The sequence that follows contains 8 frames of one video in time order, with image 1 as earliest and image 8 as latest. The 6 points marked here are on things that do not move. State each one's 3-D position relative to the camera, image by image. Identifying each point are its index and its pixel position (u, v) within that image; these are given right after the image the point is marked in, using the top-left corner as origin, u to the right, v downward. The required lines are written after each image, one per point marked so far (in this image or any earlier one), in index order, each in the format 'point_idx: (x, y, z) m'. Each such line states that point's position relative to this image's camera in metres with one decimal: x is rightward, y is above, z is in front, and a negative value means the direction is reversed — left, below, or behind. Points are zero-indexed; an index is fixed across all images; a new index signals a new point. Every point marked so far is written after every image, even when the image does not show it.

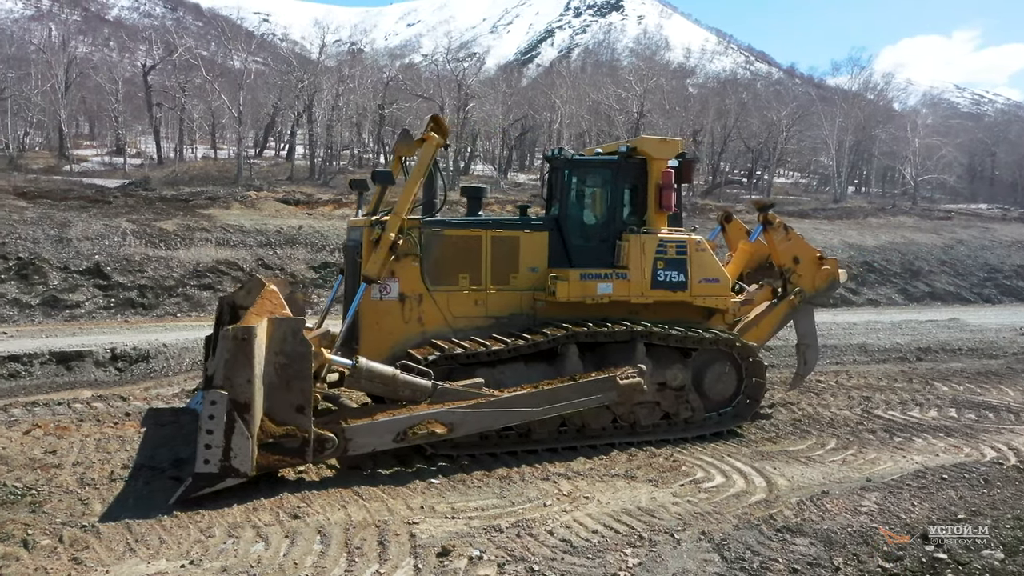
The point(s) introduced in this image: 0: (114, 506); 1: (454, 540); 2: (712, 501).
0: (-2.4, -1.3, +5.0) m
1: (-0.3, -1.4, +4.6) m
2: (+1.3, -1.4, +5.5) m
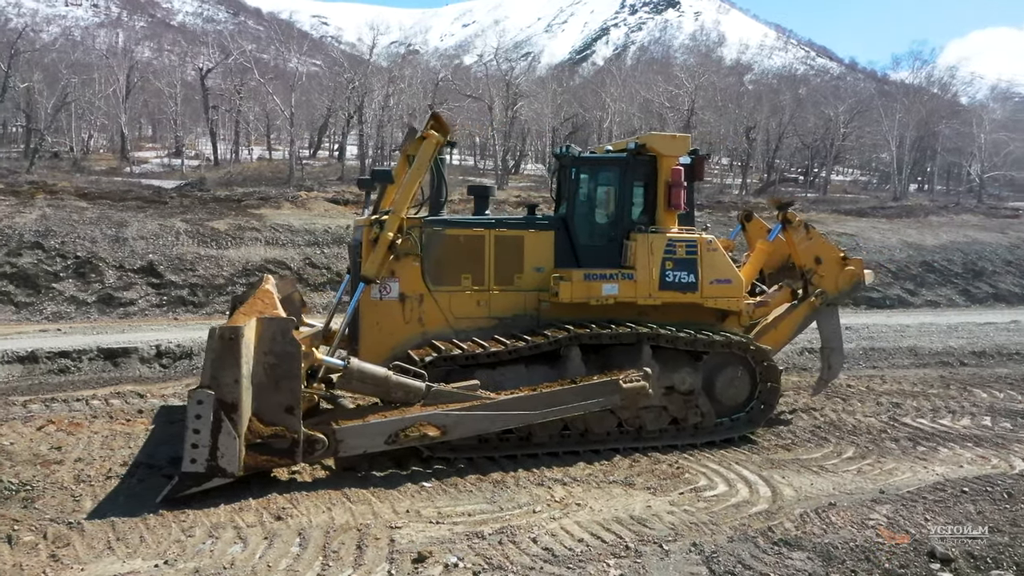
0: (-2.5, -1.3, +5.0) m
1: (-0.4, -1.4, +4.6) m
2: (+1.3, -1.4, +5.3) m
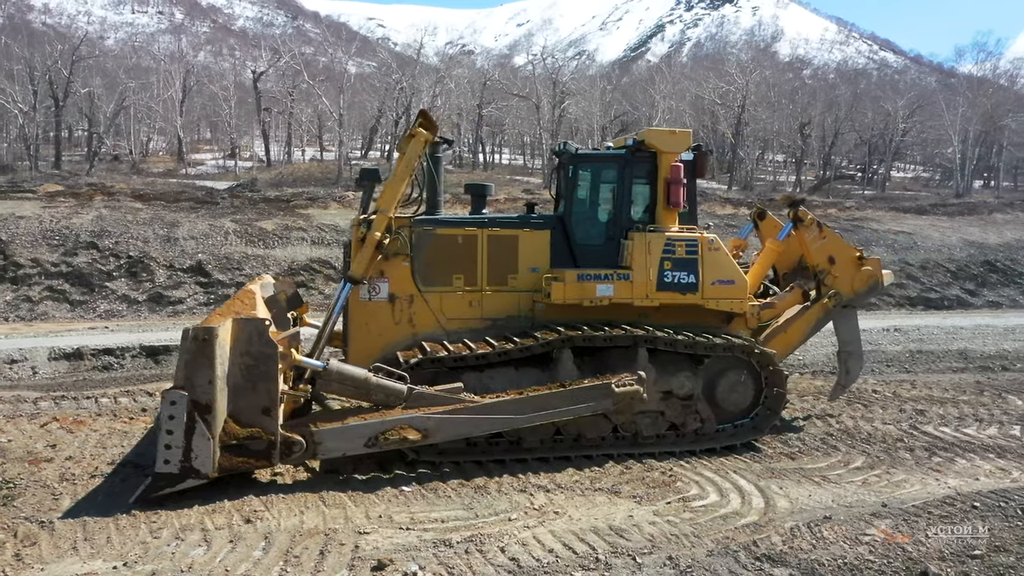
0: (-2.6, -1.3, +5.0) m
1: (-0.6, -1.4, +4.4) m
2: (+1.1, -1.4, +5.0) m
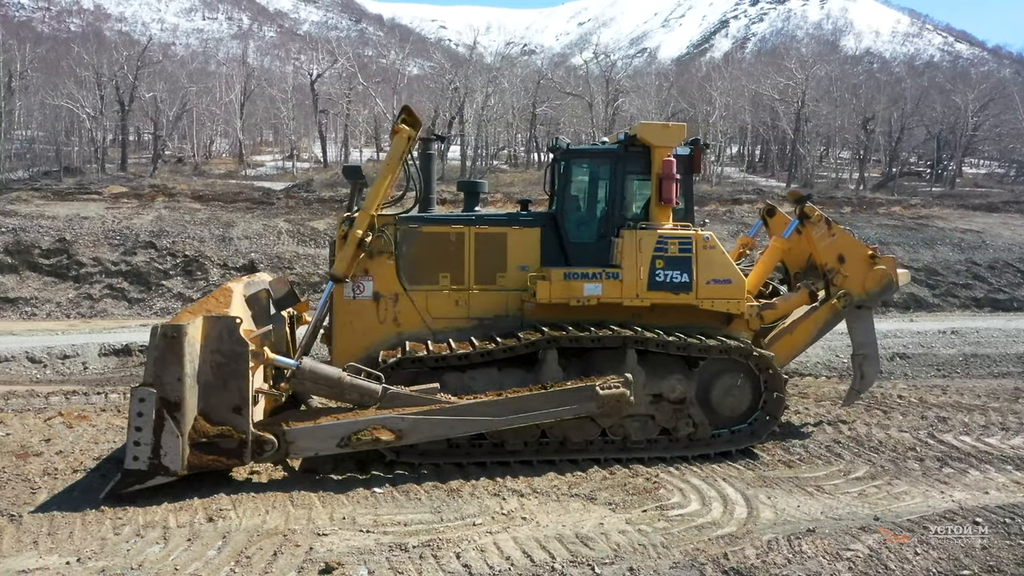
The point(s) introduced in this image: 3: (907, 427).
0: (-2.8, -1.3, +5.1) m
1: (-0.9, -1.4, +4.4) m
2: (+0.9, -1.4, +4.8) m
3: (+3.4, -1.2, +7.1) m
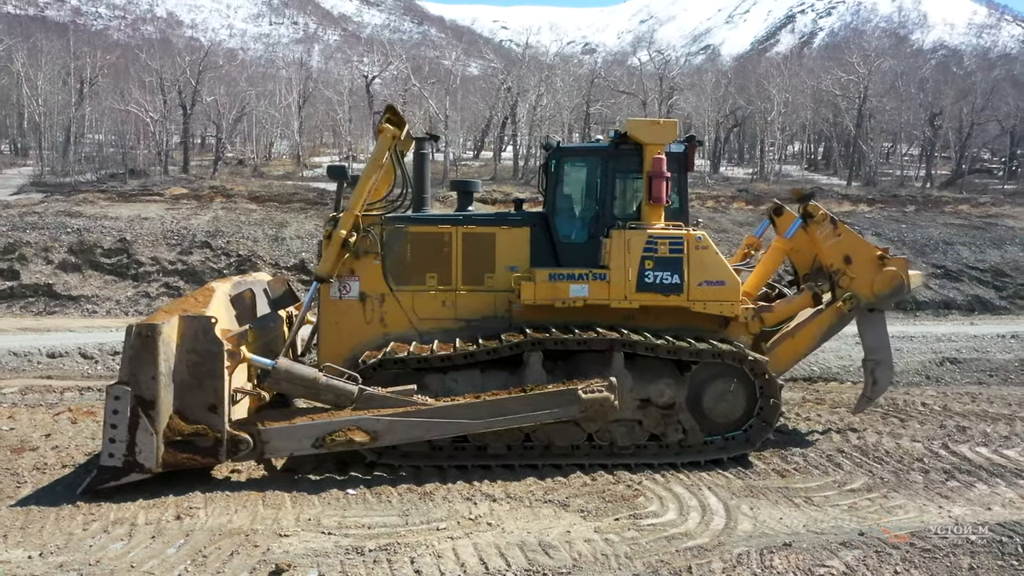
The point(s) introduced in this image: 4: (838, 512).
0: (-3.0, -1.3, +5.2) m
1: (-1.1, -1.4, +4.3) m
2: (+0.7, -1.4, +4.7) m
3: (+3.4, -1.2, +6.8) m
4: (+2.0, -1.4, +5.1) m
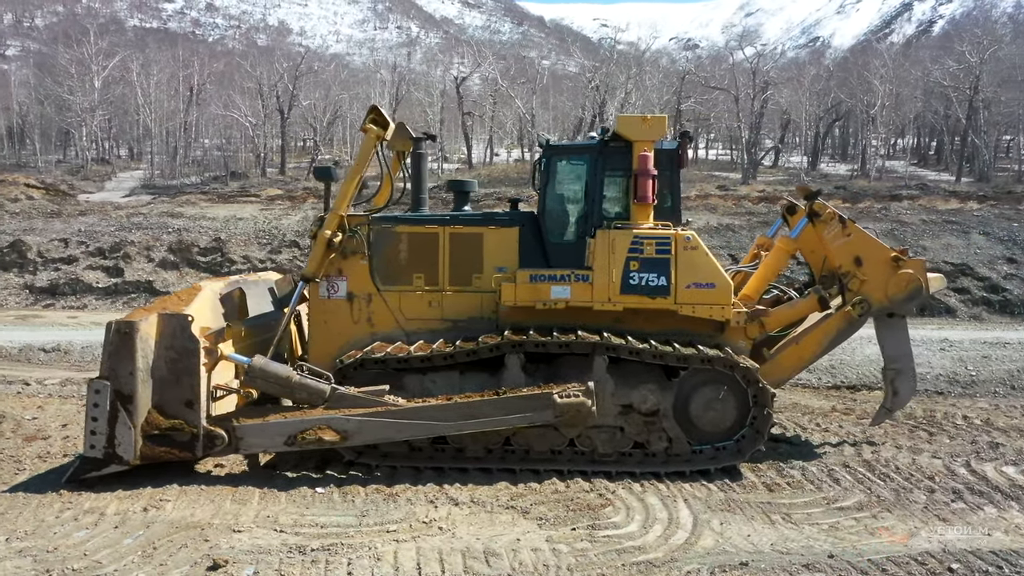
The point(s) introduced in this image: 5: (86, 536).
0: (-3.2, -1.3, +5.5) m
1: (-1.4, -1.4, +4.4) m
2: (+0.4, -1.4, +4.5) m
3: (+3.3, -1.2, +6.3) m
4: (+1.8, -1.4, +4.8) m
5: (-2.4, -1.4, +4.7) m
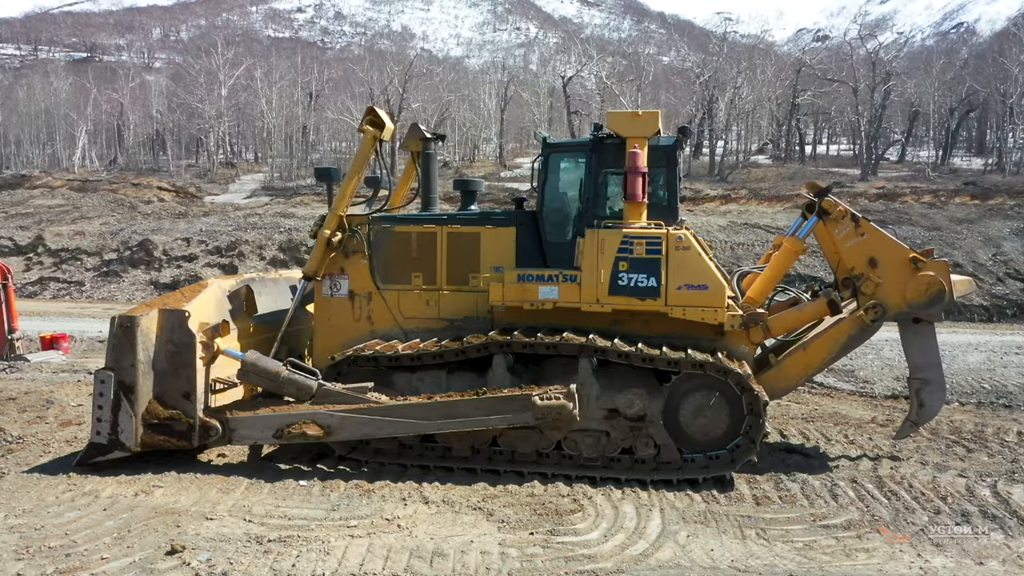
0: (-3.3, -1.2, +5.9) m
1: (-1.7, -1.4, +4.6) m
2: (+0.1, -1.4, +4.4) m
3: (+3.2, -1.3, +5.7) m
4: (+1.5, -1.4, +4.5) m
5: (-2.6, -1.4, +5.0) m
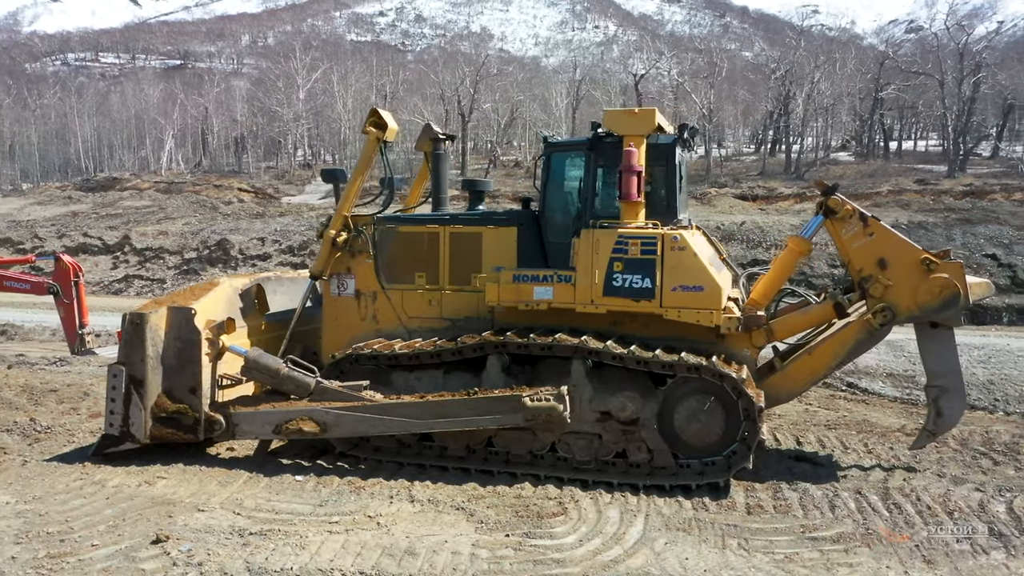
0: (-3.3, -1.2, +6.2) m
1: (-1.9, -1.4, +4.7) m
2: (0.0, -1.4, +4.4) m
3: (+3.2, -1.3, +5.4) m
4: (+1.3, -1.4, +4.3) m
5: (-2.7, -1.4, +5.2) m
